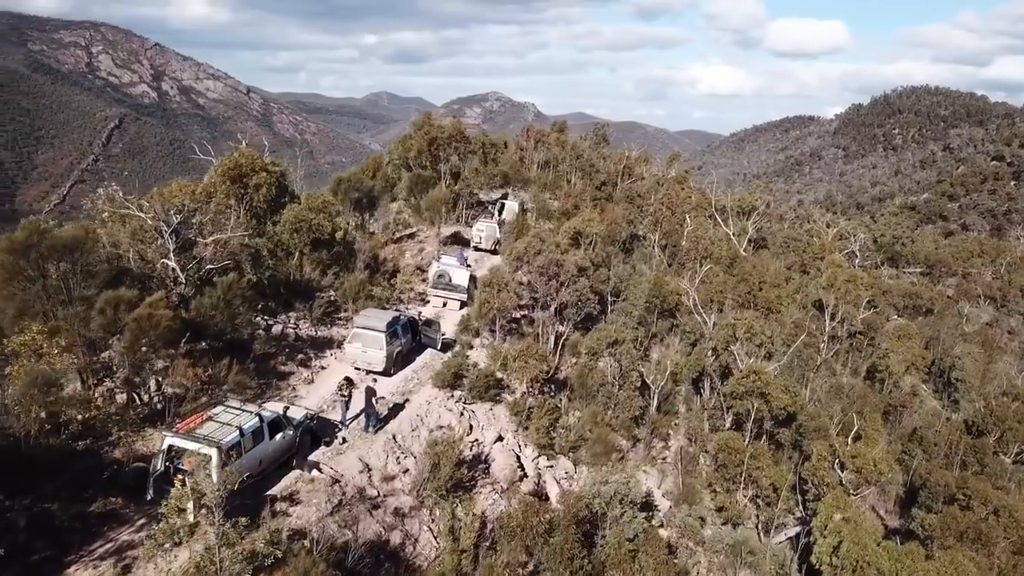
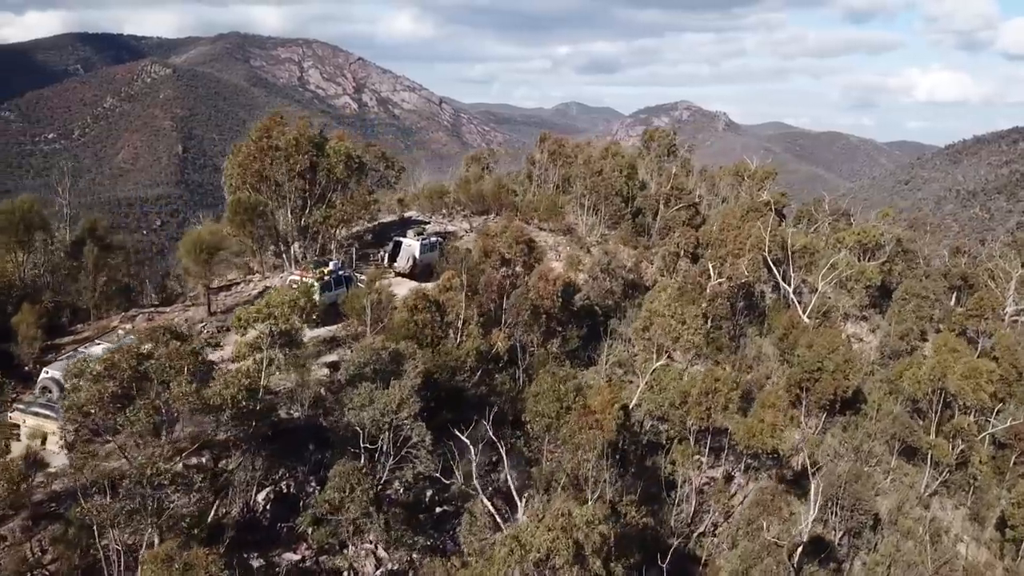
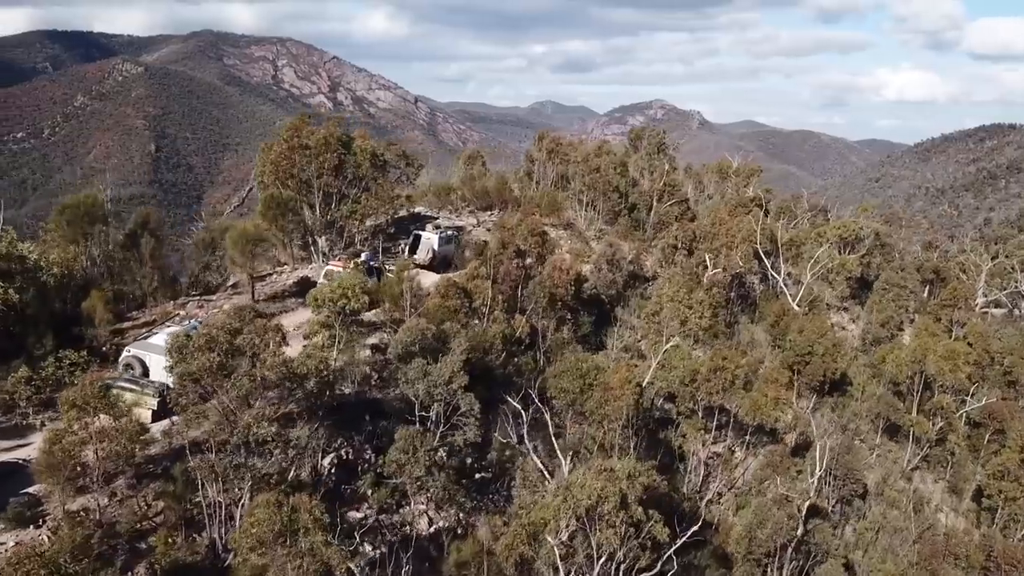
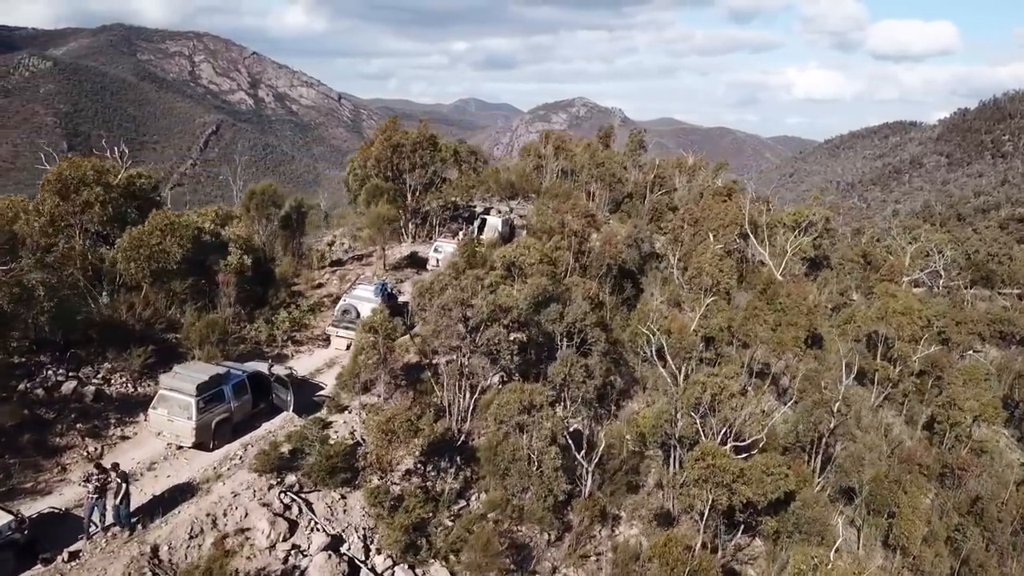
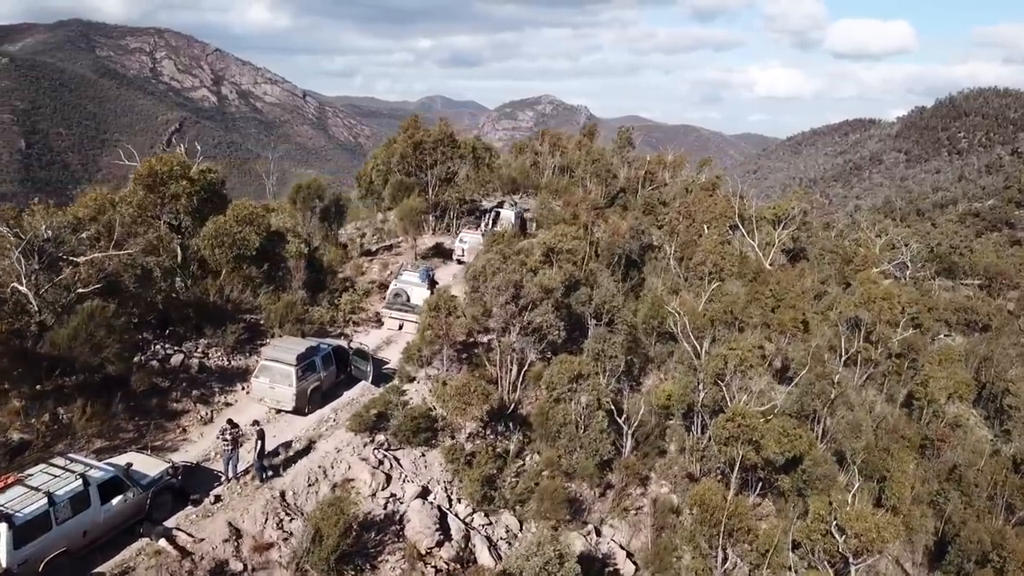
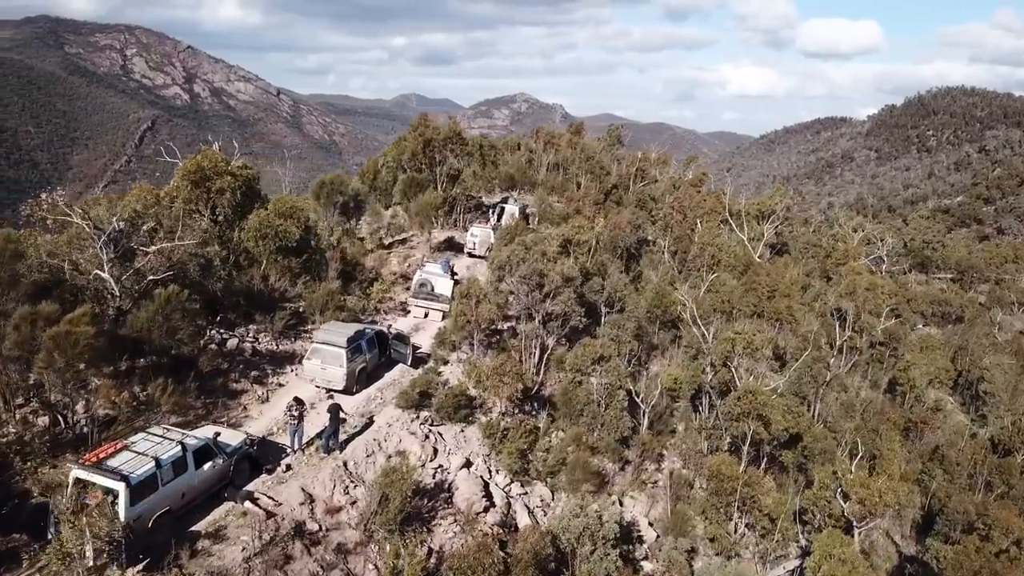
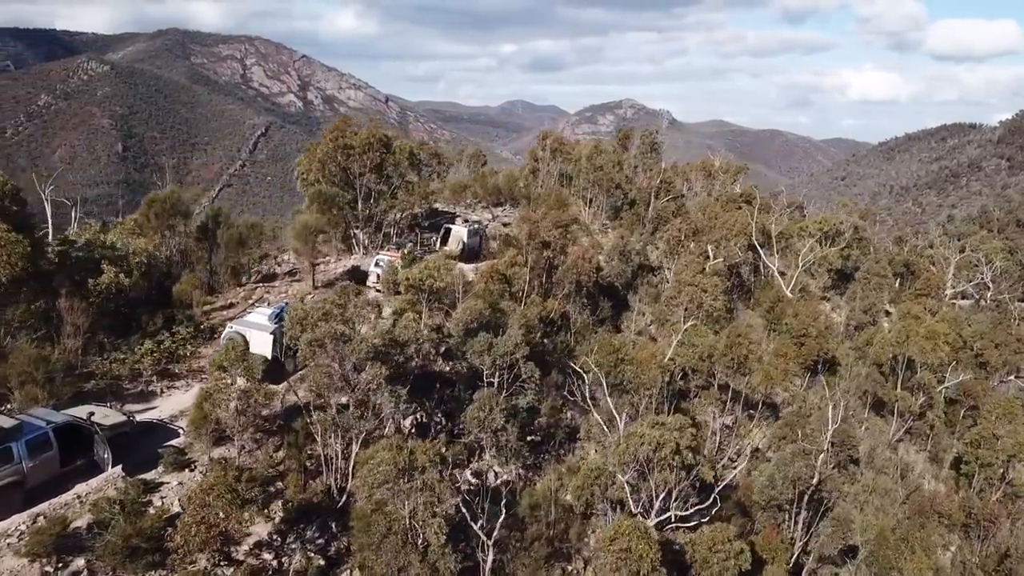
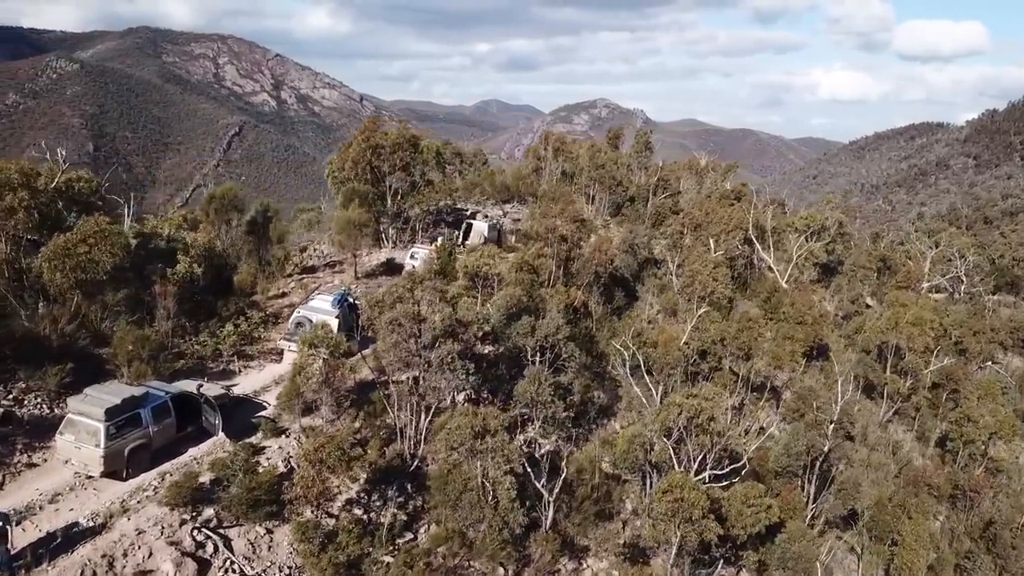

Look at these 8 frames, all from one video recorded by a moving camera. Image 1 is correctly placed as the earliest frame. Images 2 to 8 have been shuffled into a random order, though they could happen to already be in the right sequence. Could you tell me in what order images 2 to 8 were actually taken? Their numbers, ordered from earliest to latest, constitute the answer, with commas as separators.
6, 5, 4, 8, 7, 3, 2
